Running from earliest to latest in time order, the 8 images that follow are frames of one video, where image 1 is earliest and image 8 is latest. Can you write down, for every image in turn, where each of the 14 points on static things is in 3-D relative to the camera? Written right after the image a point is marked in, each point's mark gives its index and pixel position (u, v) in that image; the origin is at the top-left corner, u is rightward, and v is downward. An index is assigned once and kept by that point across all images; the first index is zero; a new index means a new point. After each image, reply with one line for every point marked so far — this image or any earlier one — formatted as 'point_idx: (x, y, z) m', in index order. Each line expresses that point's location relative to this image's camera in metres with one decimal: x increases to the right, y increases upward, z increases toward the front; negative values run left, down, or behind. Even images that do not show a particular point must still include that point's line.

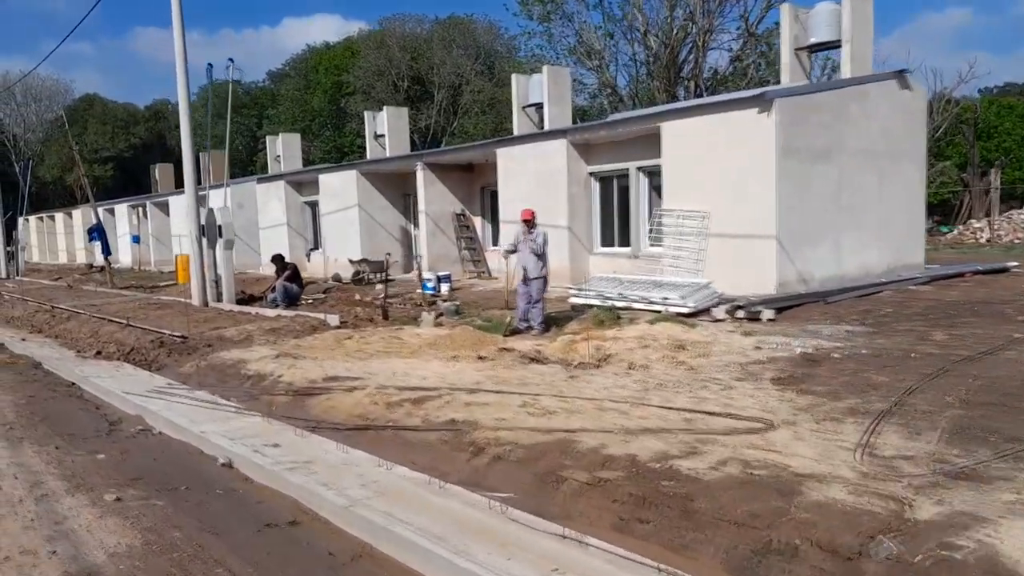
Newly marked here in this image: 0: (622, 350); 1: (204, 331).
0: (+1.2, -0.7, +8.6) m
1: (-4.6, -0.7, +12.1) m
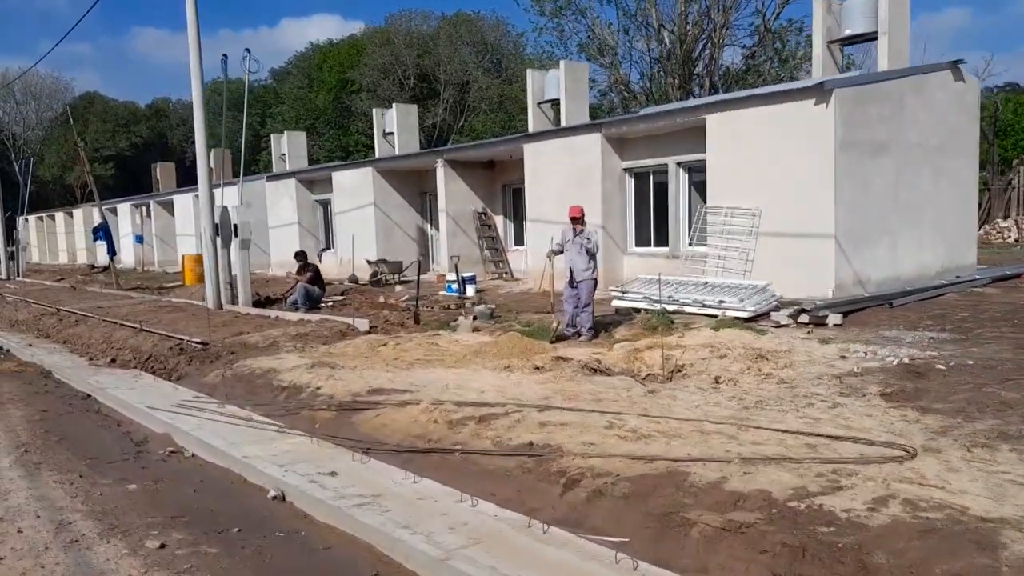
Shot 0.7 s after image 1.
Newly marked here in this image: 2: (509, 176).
0: (+1.8, -0.7, +7.8) m
1: (-4.0, -0.7, +11.3) m
2: (-0.1, +2.7, +19.6) m
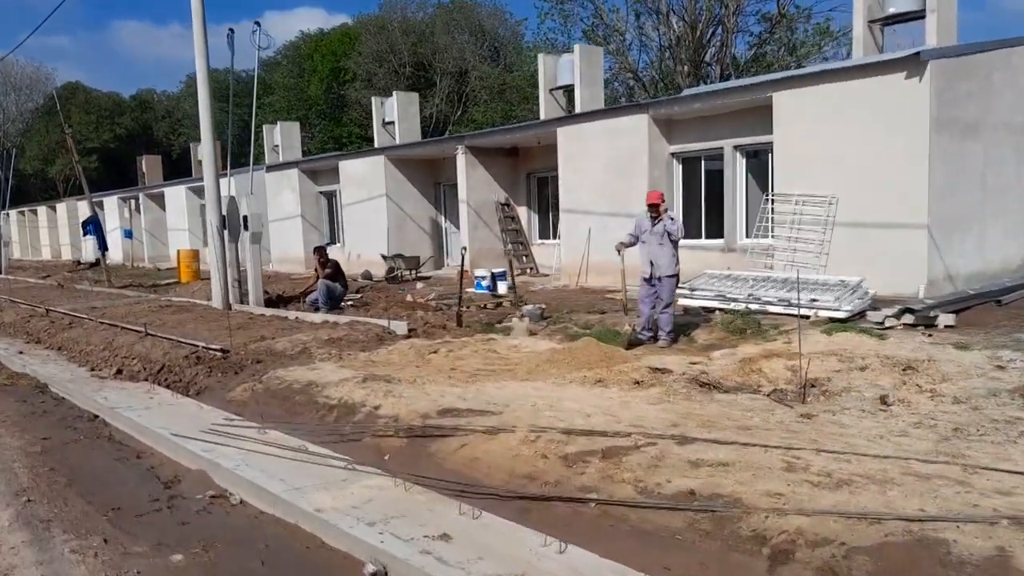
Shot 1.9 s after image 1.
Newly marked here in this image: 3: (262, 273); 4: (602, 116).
0: (+2.6, -0.7, +6.6) m
1: (-3.3, -0.7, +9.9) m
2: (+0.5, +2.8, +18.3) m
3: (-4.5, +0.3, +14.3) m
4: (+1.7, +3.1, +14.5) m
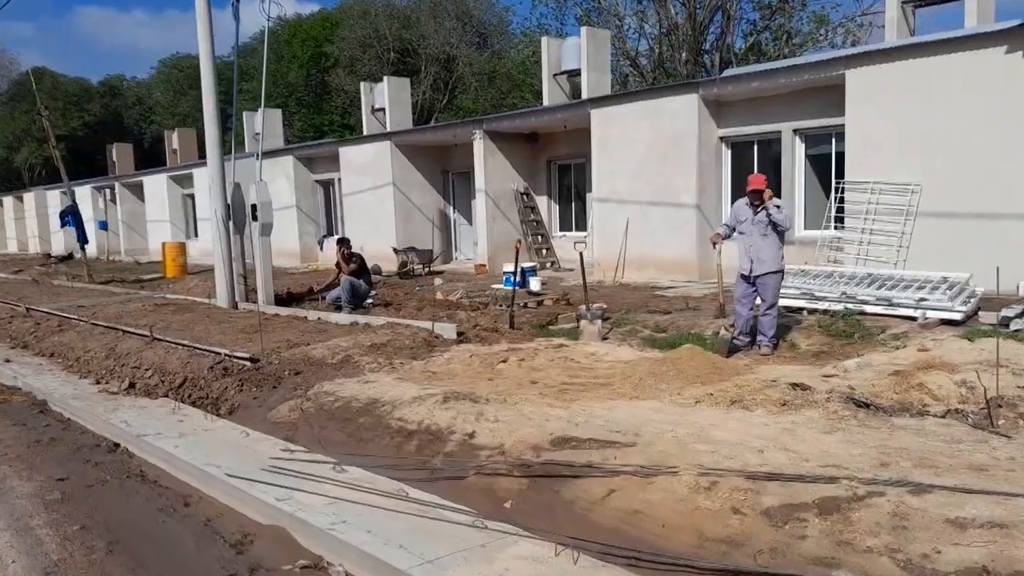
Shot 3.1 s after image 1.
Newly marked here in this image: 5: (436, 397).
0: (+3.4, -0.7, +5.5) m
1: (-2.6, -0.7, +8.7) m
2: (+0.9, +2.9, +17.1) m
3: (-3.9, +0.3, +13.0) m
4: (+2.2, +3.2, +13.4) m
5: (-0.6, -0.9, +6.3) m
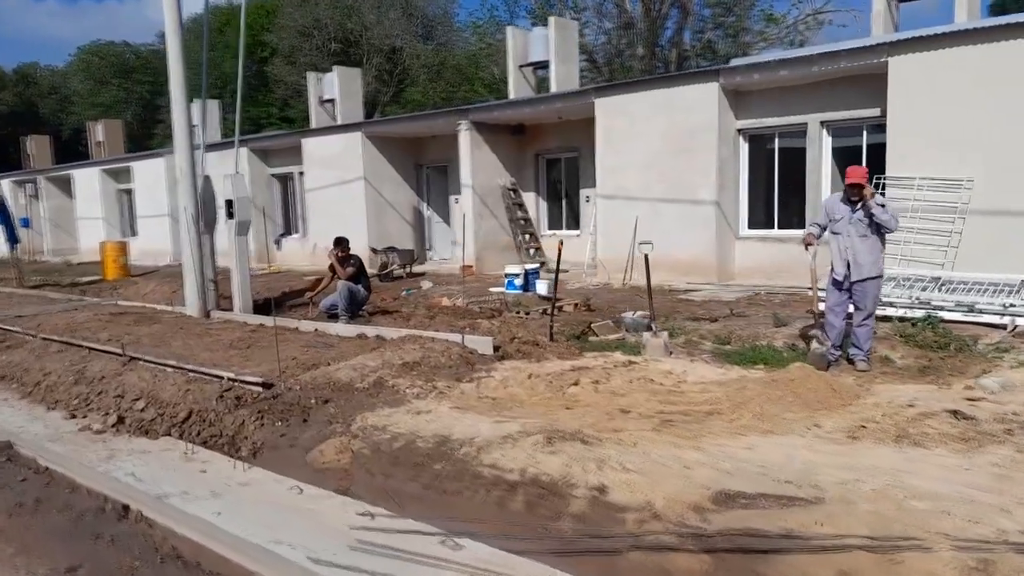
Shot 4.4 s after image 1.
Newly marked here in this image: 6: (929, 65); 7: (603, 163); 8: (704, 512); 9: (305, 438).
0: (+4.2, -0.8, +4.7) m
1: (-2.1, -0.8, +7.3) m
2: (+0.6, +2.9, +16.1) m
3: (-3.8, +0.2, +11.5) m
4: (+2.2, +3.2, +12.4) m
5: (+0.1, -0.9, +5.1) m
6: (+5.2, +2.8, +10.0) m
7: (+1.5, +2.1, +13.3) m
8: (+1.0, -1.1, +4.1) m
9: (-1.5, -1.1, +5.9) m
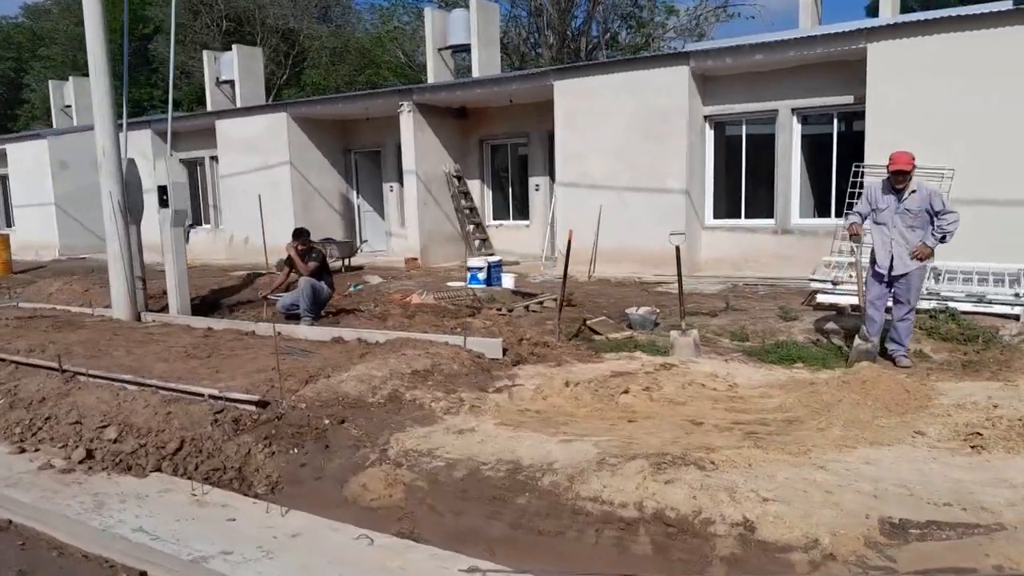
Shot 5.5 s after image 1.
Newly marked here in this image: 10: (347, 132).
0: (+4.7, -0.7, +4.6) m
1: (-1.9, -0.8, +6.3) m
2: (-0.5, +3.0, +15.3) m
3: (-4.2, +0.3, +10.2) m
4: (+1.7, +3.3, +11.9) m
5: (+0.6, -0.9, +4.4) m
6: (+4.9, +2.9, +10.0) m
7: (+0.8, +2.2, +12.7) m
8: (+1.6, -1.1, +3.5) m
9: (-1.1, -1.1, +5.0) m
10: (-3.5, +3.3, +17.2) m
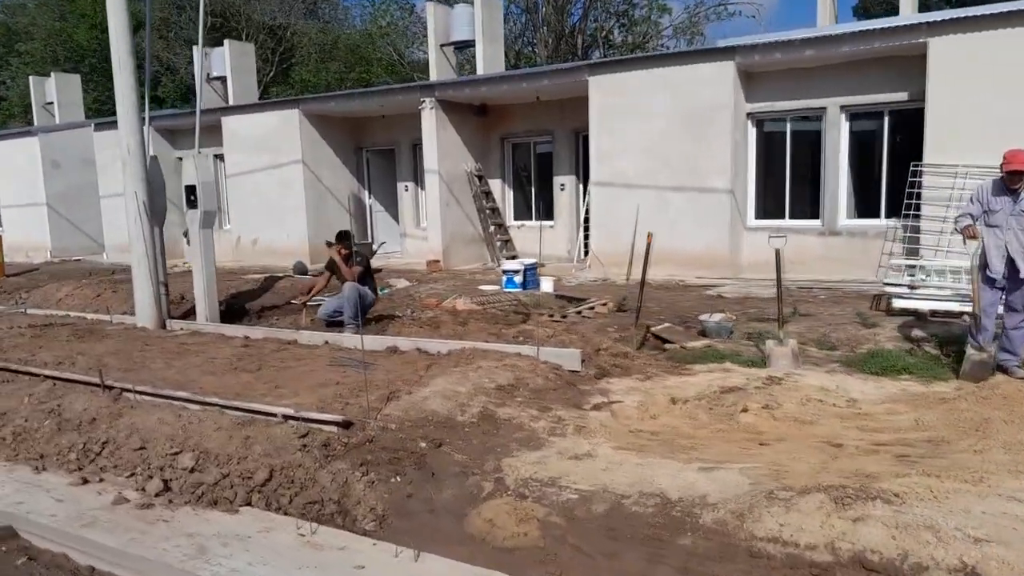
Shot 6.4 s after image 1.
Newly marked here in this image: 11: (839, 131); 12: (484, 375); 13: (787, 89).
0: (+5.4, -0.8, +4.2) m
1: (-1.2, -0.8, +5.8) m
2: (0.0, +3.0, +14.8) m
3: (-3.6, +0.2, +9.6) m
4: (+2.2, +3.2, +11.5) m
5: (+1.3, -1.0, +4.0) m
6: (+5.5, +2.9, +9.6) m
7: (+1.3, +2.1, +12.3) m
8: (+2.4, -1.2, +3.1) m
9: (-0.4, -1.2, +4.4) m
10: (-3.1, +3.3, +16.6) m
11: (+4.5, +2.1, +11.0) m
12: (-0.2, -0.7, +6.2) m
13: (+3.9, +2.8, +11.3) m
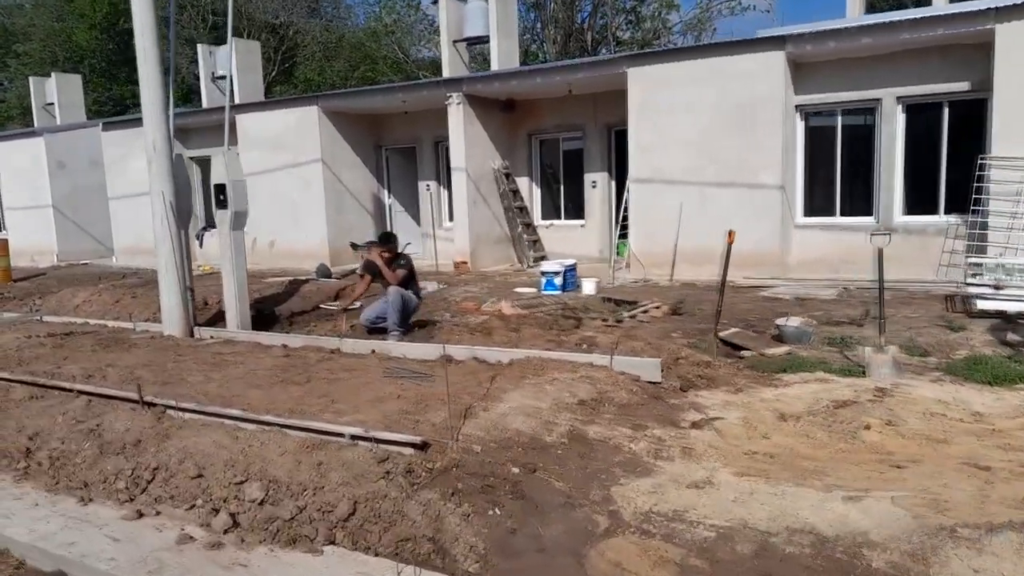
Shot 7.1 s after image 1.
0: (+6.0, -0.8, +3.7) m
1: (-0.6, -0.9, +5.2) m
2: (+0.5, +2.9, +14.3) m
3: (-3.0, +0.1, +9.1) m
4: (+2.7, +3.2, +11.0) m
5: (+1.9, -1.0, +3.5) m
6: (+6.0, +2.9, +9.1) m
7: (+1.8, +2.1, +11.7) m
8: (+3.0, -1.2, +2.5) m
9: (+0.2, -1.2, +3.9) m
10: (-2.6, +3.2, +16.1) m
11: (+5.0, +2.1, +10.5) m
12: (+0.3, -0.7, +5.7) m
13: (+4.4, +2.8, +10.8) m
